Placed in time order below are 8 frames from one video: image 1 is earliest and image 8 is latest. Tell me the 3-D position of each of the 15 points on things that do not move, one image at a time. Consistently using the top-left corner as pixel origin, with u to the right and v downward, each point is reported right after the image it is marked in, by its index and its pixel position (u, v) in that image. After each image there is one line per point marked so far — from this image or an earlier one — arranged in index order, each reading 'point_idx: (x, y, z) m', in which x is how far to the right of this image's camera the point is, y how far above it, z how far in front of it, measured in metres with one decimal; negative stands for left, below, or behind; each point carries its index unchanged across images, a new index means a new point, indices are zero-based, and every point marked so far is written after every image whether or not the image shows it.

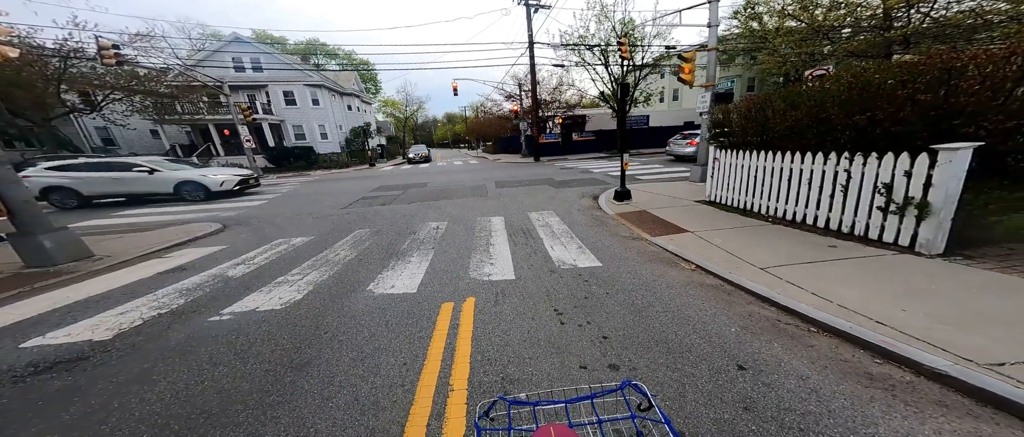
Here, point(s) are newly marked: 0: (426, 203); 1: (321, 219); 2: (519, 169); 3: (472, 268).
0: (-2.3, +0.3, +7.5) m
1: (-4.4, 0.0, +6.9) m
2: (+0.3, +2.5, +15.5) m
3: (-0.5, -0.6, +4.1) m
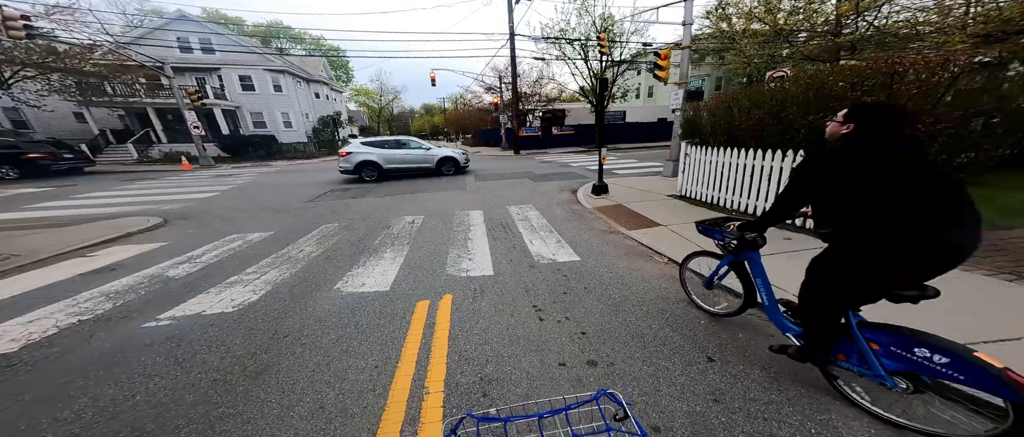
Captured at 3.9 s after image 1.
0: (-2.8, +0.4, +7.2) m
1: (-4.8, +0.1, +6.4) m
2: (-0.8, +2.7, +15.3) m
3: (-0.8, -0.6, +3.9) m
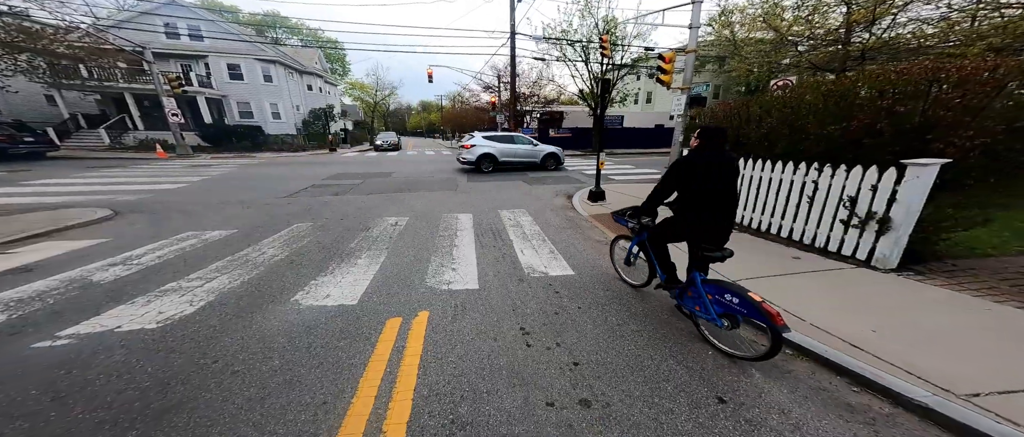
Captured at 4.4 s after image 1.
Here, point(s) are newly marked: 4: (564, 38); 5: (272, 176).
0: (-3.0, +0.5, +6.8) m
1: (-5.0, +0.2, +6.0) m
2: (-1.0, +2.6, +15.0) m
3: (-0.9, -0.6, +3.5) m
4: (+3.0, +10.5, +18.3) m
5: (-8.2, +1.3, +10.5) m
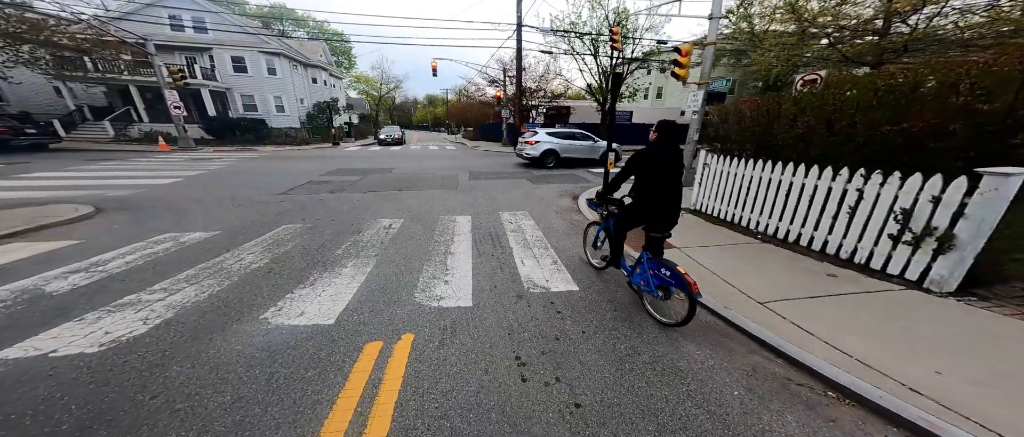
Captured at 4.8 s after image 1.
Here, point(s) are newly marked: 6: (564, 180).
0: (-2.9, +0.5, +6.5) m
1: (-4.9, +0.2, +5.7) m
2: (-0.7, +2.8, +14.6) m
3: (-0.9, -0.7, +3.2) m
4: (+3.5, +10.6, +17.7) m
5: (-8.1, +1.5, +10.3) m
6: (+1.6, +1.2, +9.5) m
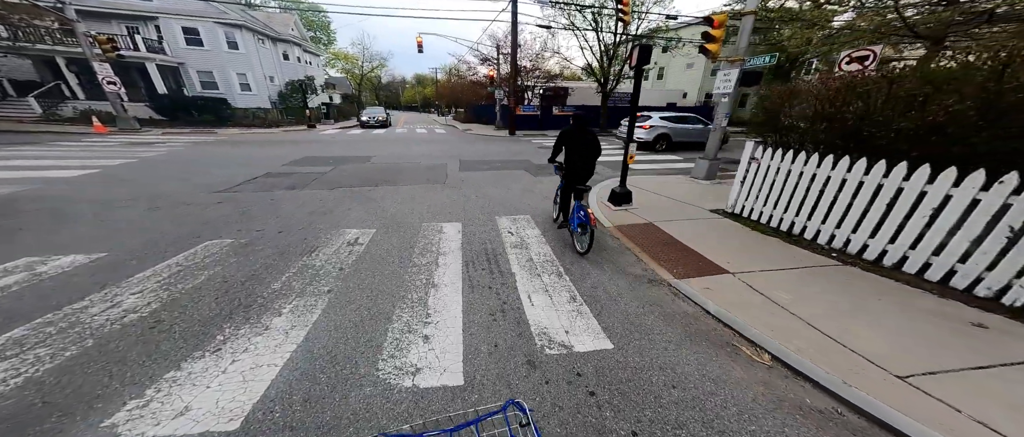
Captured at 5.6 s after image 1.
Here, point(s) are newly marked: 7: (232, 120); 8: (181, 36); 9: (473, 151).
0: (-2.9, +0.4, +5.4) m
1: (-5.0, +0.2, +4.6) m
2: (-1.0, +3.1, +13.4) m
3: (-0.9, -0.9, +2.2) m
4: (+3.2, +11.1, +16.2) m
5: (-8.2, +1.7, +9.0) m
6: (+1.5, +1.3, +8.5) m
7: (-17.3, +6.2, +19.7) m
8: (-20.4, +11.7, +20.0) m
9: (-1.4, +2.5, +11.4) m
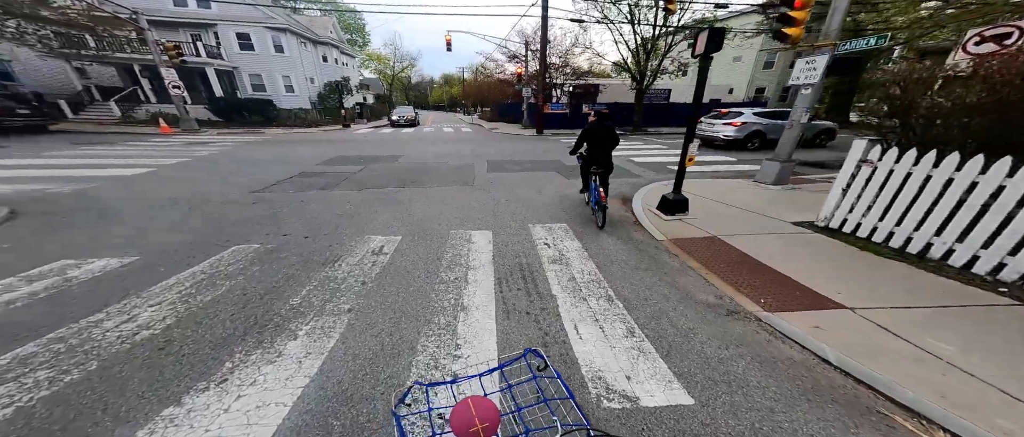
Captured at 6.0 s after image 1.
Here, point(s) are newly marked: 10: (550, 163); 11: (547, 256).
0: (-2.4, +0.4, +5.2) m
1: (-4.5, +0.2, +4.6) m
2: (+0.3, +3.1, +13.0) m
3: (-0.6, -1.0, +1.9) m
4: (+4.9, +11.0, +15.4) m
5: (-7.3, +1.8, +9.3) m
6: (+2.3, +1.2, +7.9) m
7: (-15.5, +6.5, +20.6) m
8: (-18.3, +12.1, +21.1) m
9: (-0.3, +2.4, +11.0) m
10: (+1.1, +1.5, +8.8) m
11: (+0.4, -0.4, +3.3) m
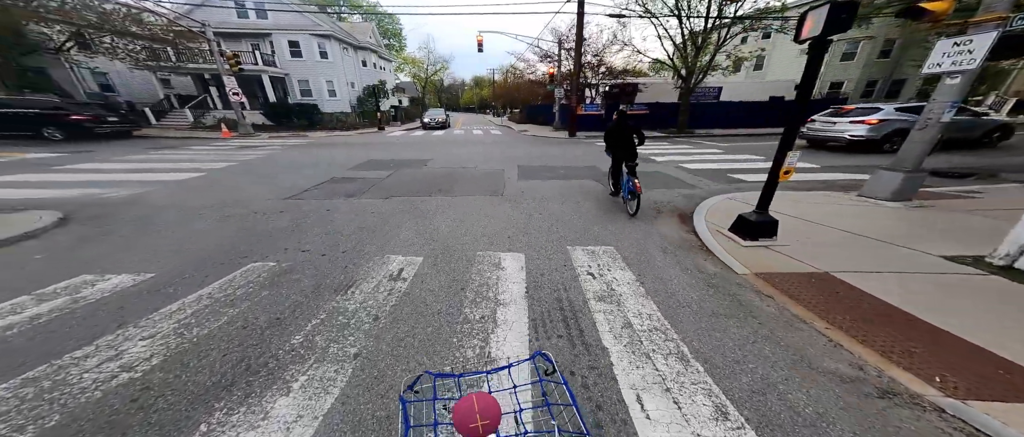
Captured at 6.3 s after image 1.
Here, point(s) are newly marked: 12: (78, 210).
0: (-1.8, +0.2, +4.9) m
1: (-4.0, 0.0, +4.5) m
2: (+1.6, +2.8, +12.4) m
3: (-0.4, -1.2, +1.4) m
4: (+6.6, +10.7, +14.4) m
5: (-6.3, +1.7, +9.4) m
6: (+3.1, +0.9, +7.2) m
7: (-13.2, +6.5, +21.5) m
8: (-15.9, +12.2, +22.3) m
9: (+0.8, +2.2, +10.5) m
10: (+2.0, +1.3, +8.1) m
11: (+0.7, -0.6, +2.8) m
12: (-6.4, +0.1, +4.6) m
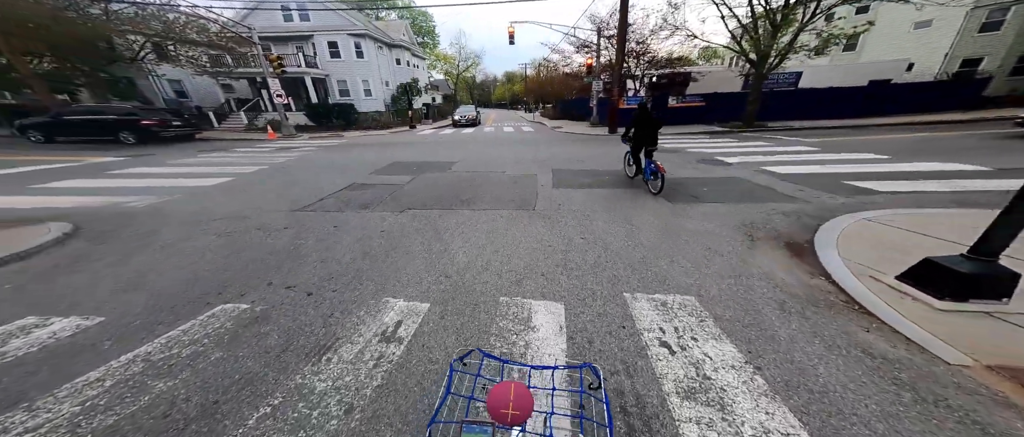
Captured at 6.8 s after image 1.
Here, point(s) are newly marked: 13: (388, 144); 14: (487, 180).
0: (-1.4, 0.0, +4.2) m
1: (-3.6, -0.2, +4.0) m
2: (+2.8, +2.7, +11.4) m
3: (-0.3, -1.4, +0.7) m
4: (+8.0, +10.5, +12.7) m
5: (-5.4, +1.6, +9.2) m
6: (+3.8, +0.7, +6.0) m
7: (-11.0, +6.6, +21.8) m
8: (-13.5, +12.3, +22.9) m
9: (+1.8, +2.0, +9.6) m
10: (+2.7, +1.1, +7.0) m
11: (+0.9, -0.8, +1.9) m
12: (-5.9, -0.1, +4.4) m
13: (-5.0, +3.0, +12.8) m
14: (-0.5, +0.7, +6.1) m
